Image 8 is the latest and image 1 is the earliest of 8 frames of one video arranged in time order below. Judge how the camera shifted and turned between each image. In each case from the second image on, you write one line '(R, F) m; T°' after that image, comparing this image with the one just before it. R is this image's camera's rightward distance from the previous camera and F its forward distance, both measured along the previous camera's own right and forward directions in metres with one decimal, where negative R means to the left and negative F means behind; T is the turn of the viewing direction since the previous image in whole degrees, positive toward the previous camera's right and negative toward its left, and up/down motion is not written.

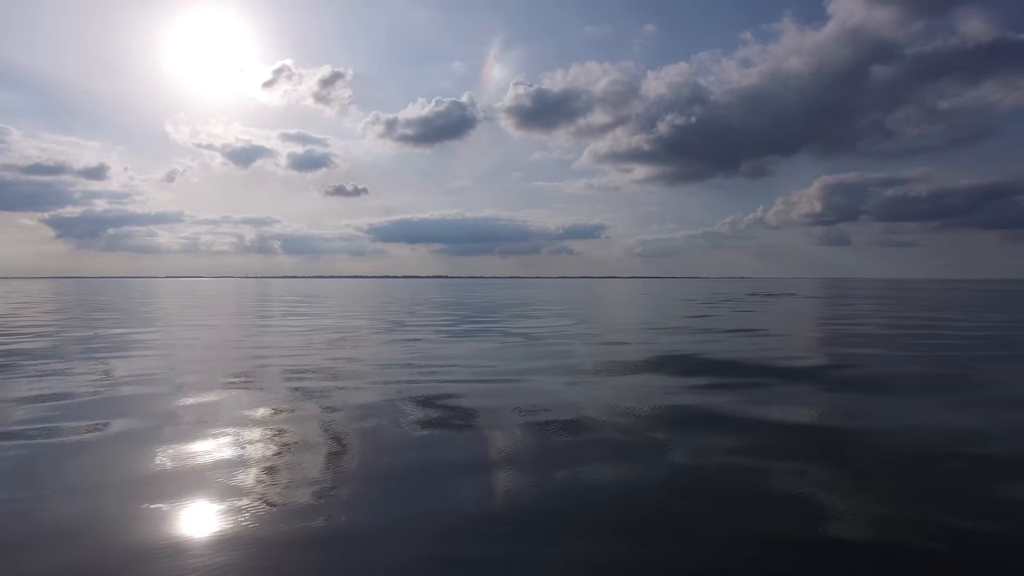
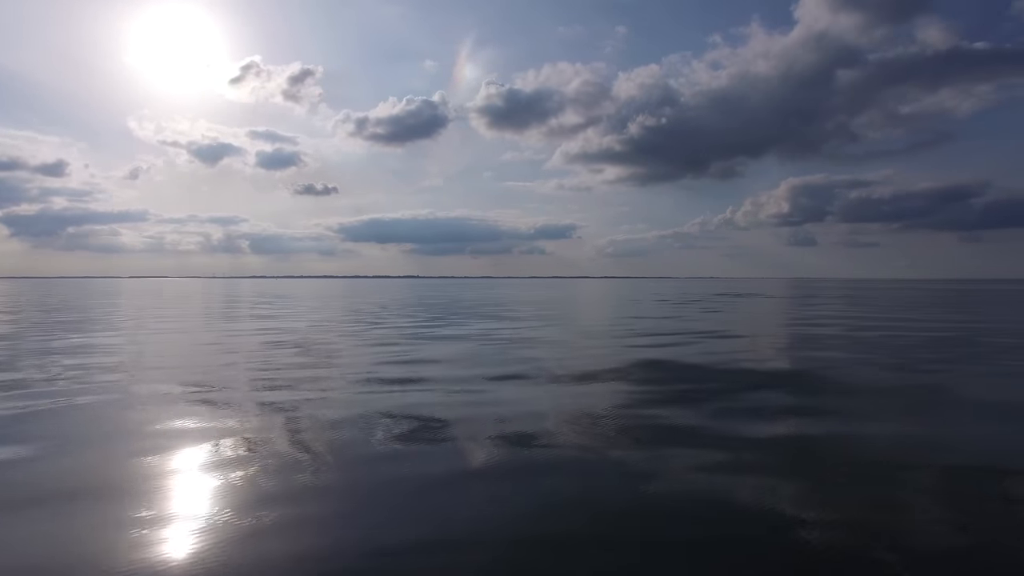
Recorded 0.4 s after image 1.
(0.0, 0.0) m; +2°
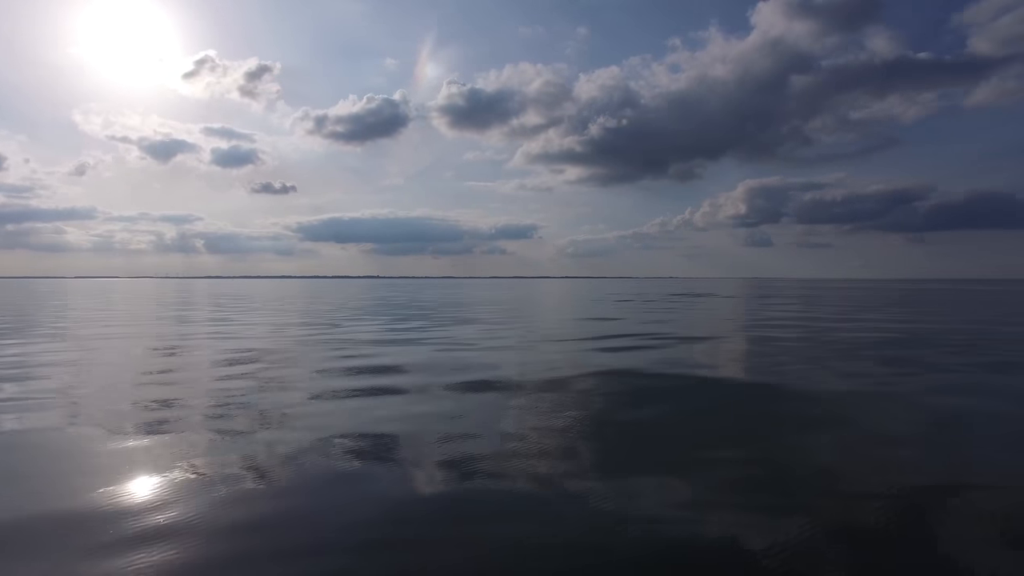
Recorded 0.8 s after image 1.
(-0.1, +0.2) m; +3°
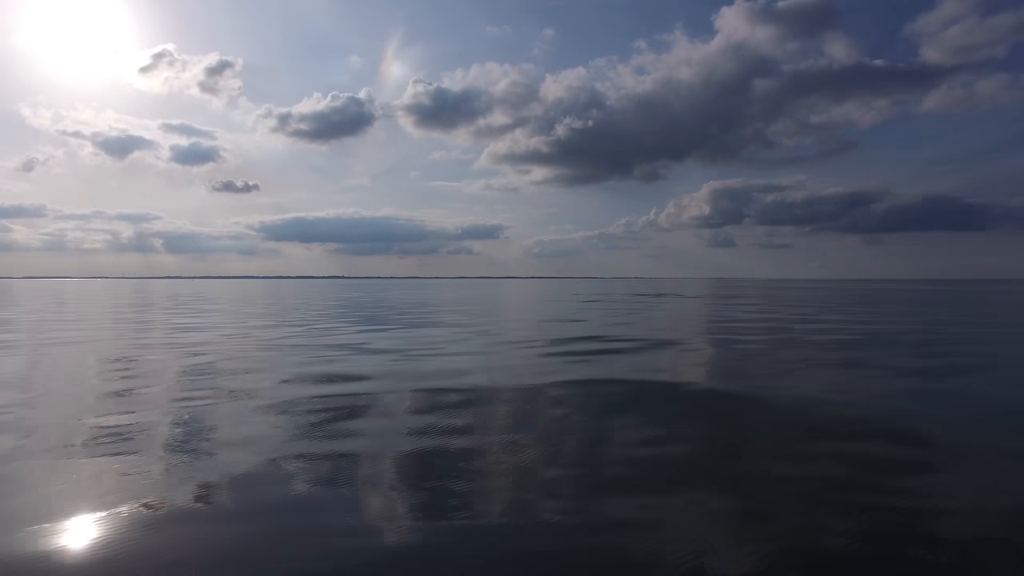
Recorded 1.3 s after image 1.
(0.0, +0.2) m; +3°
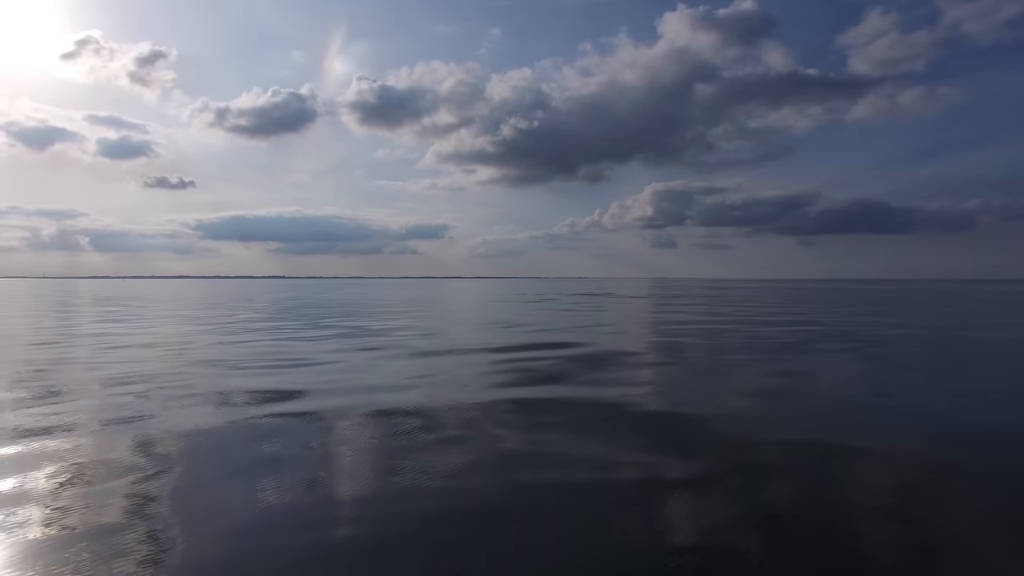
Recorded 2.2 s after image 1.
(-0.1, +0.5) m; +5°
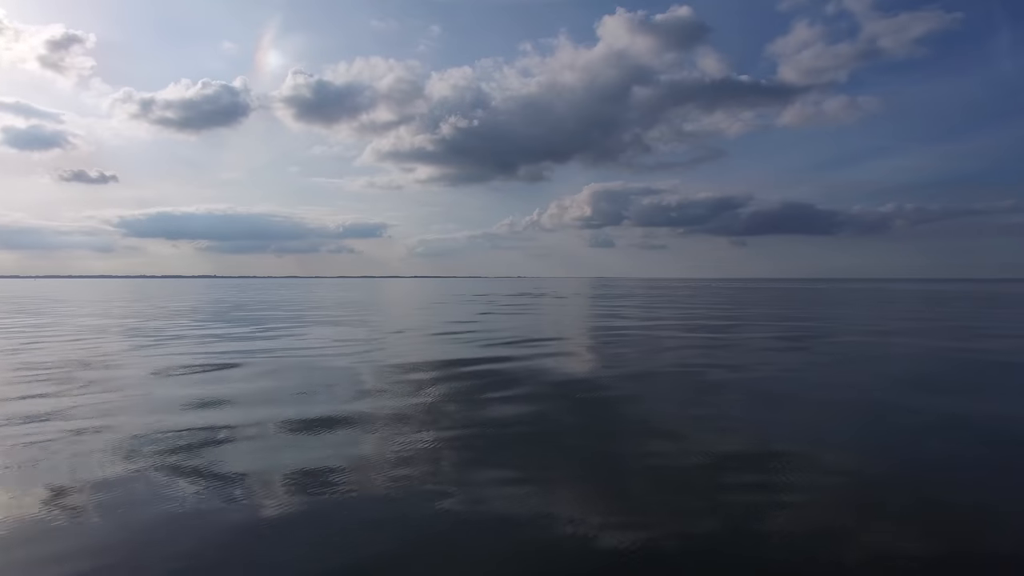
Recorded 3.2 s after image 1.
(-0.2, +0.9) m; +5°
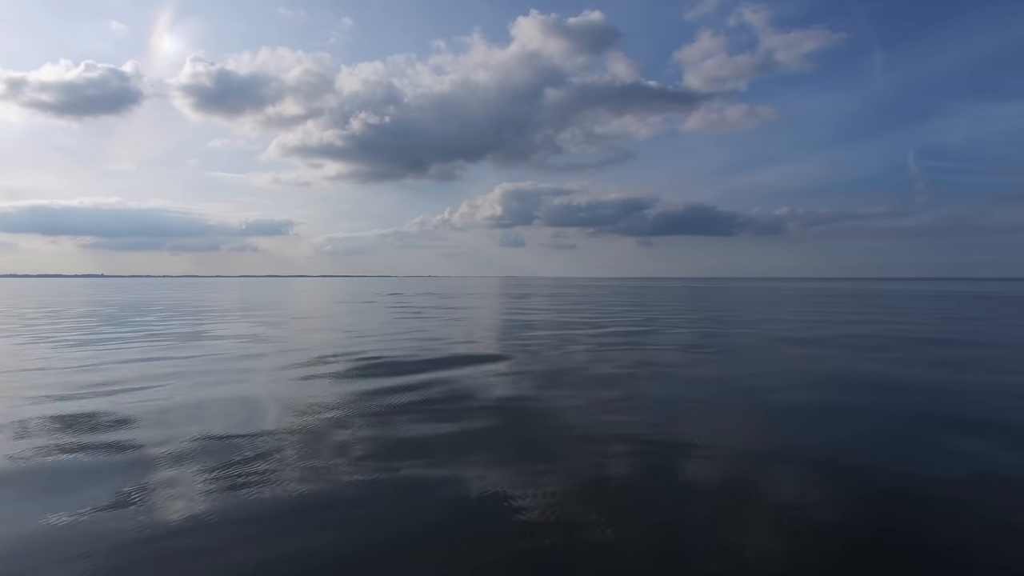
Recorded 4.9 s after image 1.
(-0.6, +2.5) m; +7°
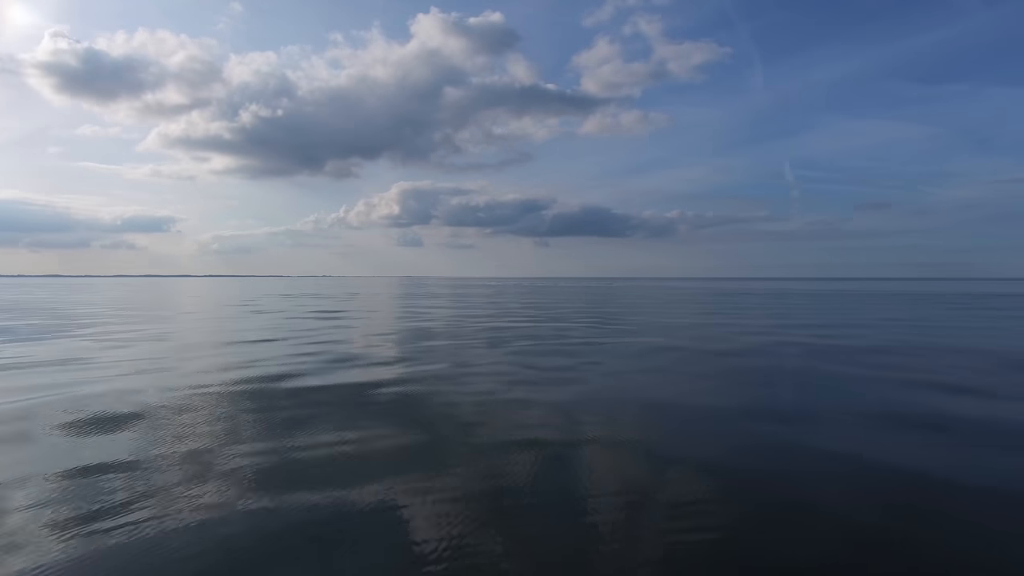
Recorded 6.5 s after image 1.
(-0.8, +4.7) m; +8°
